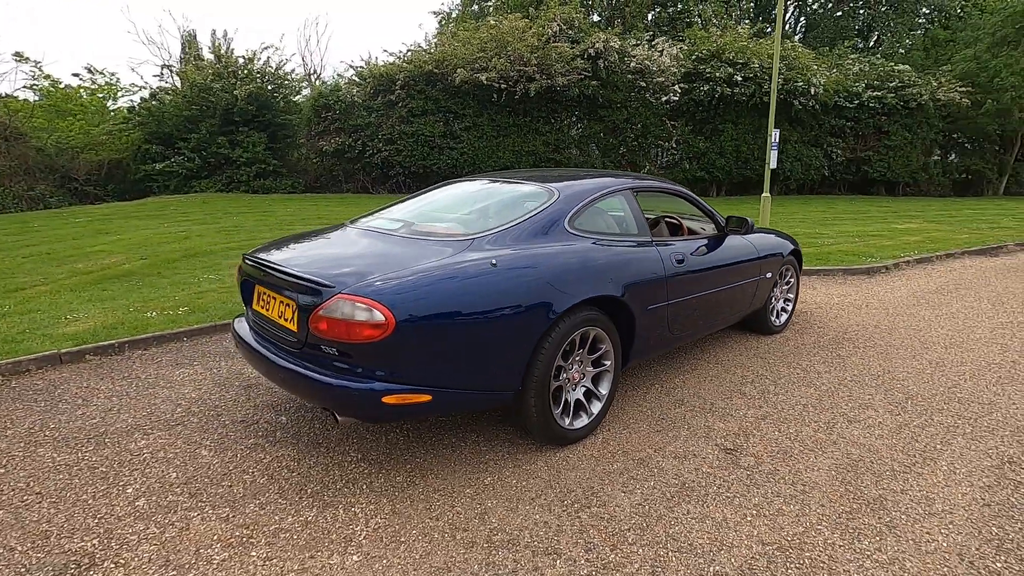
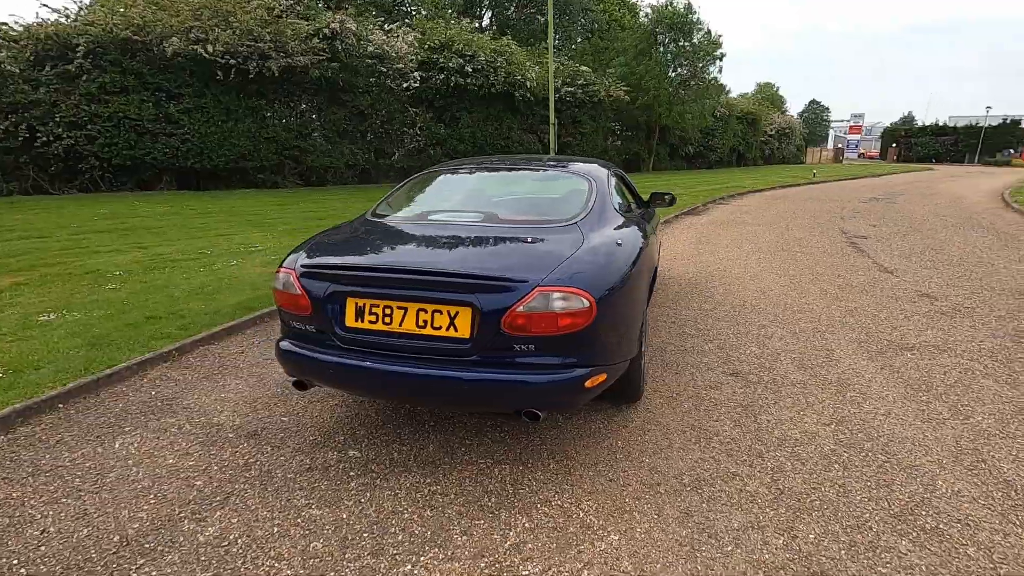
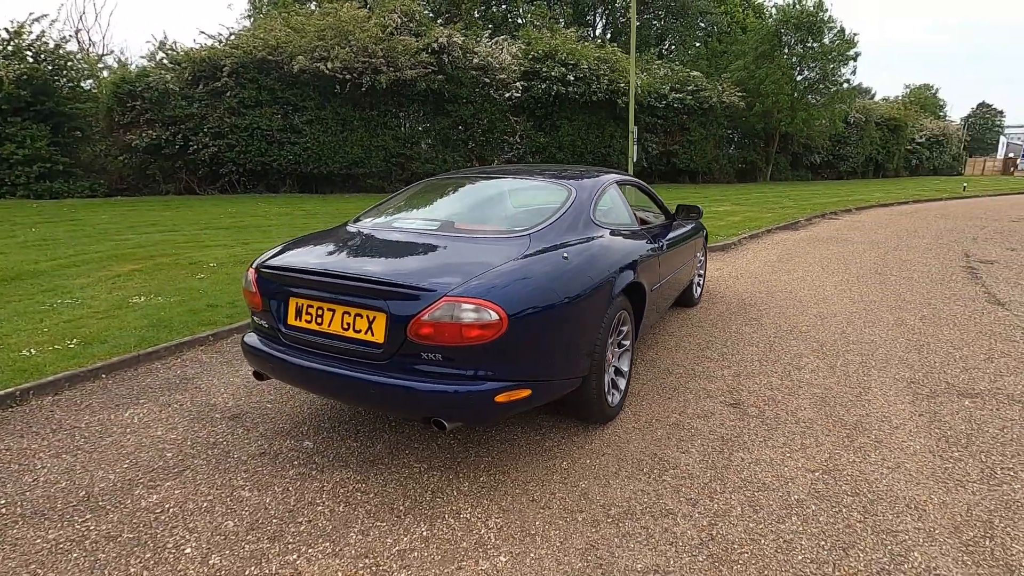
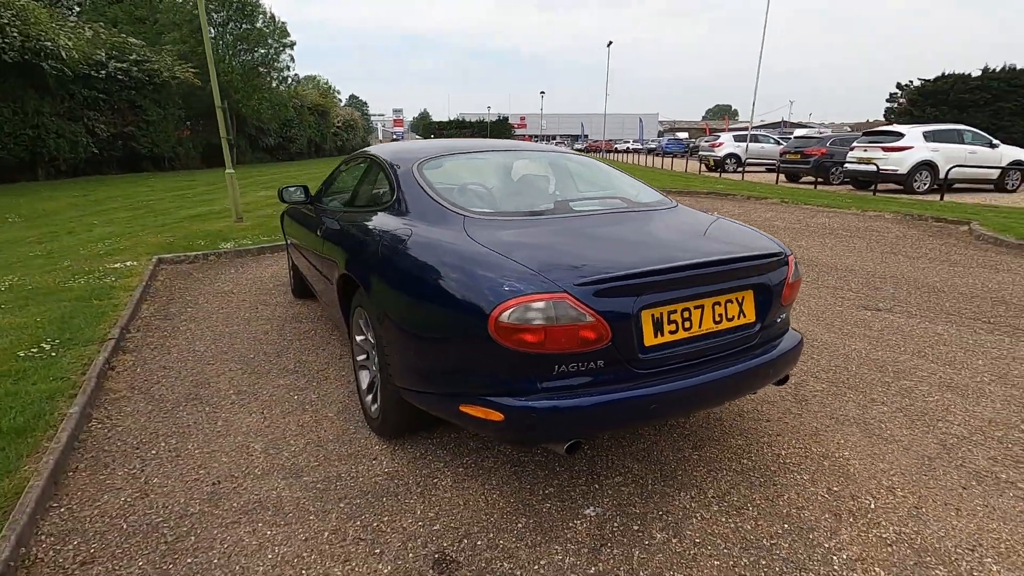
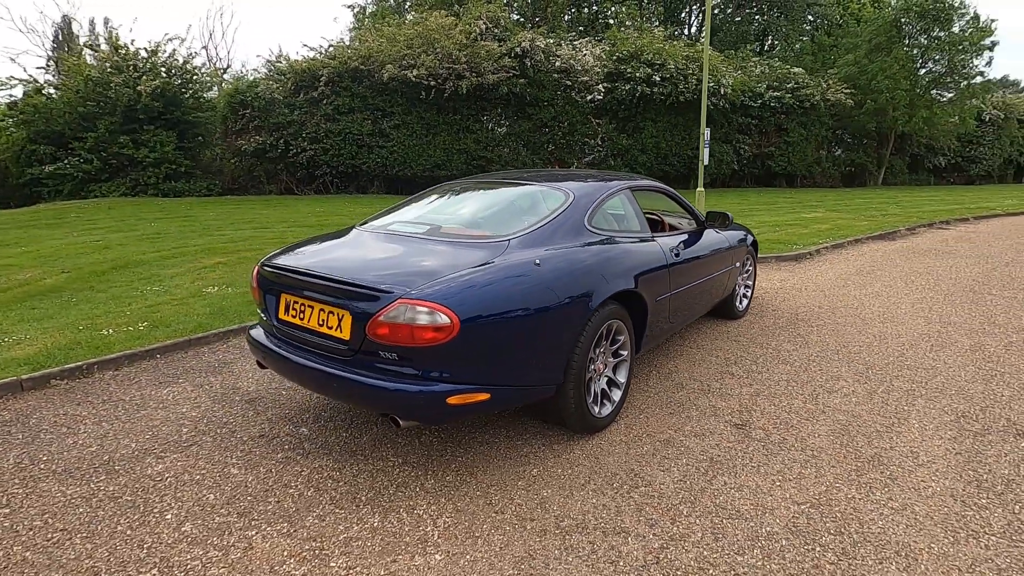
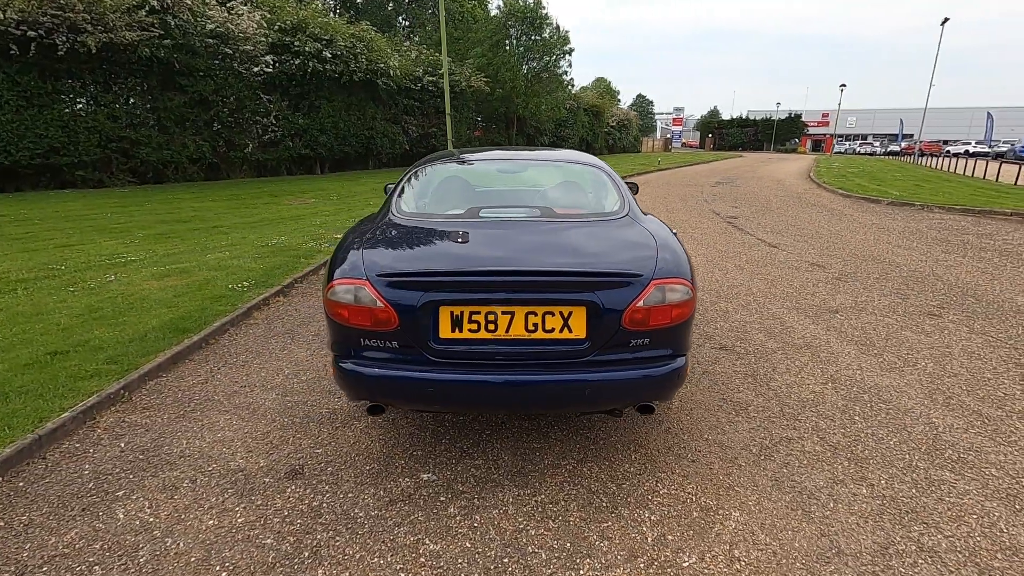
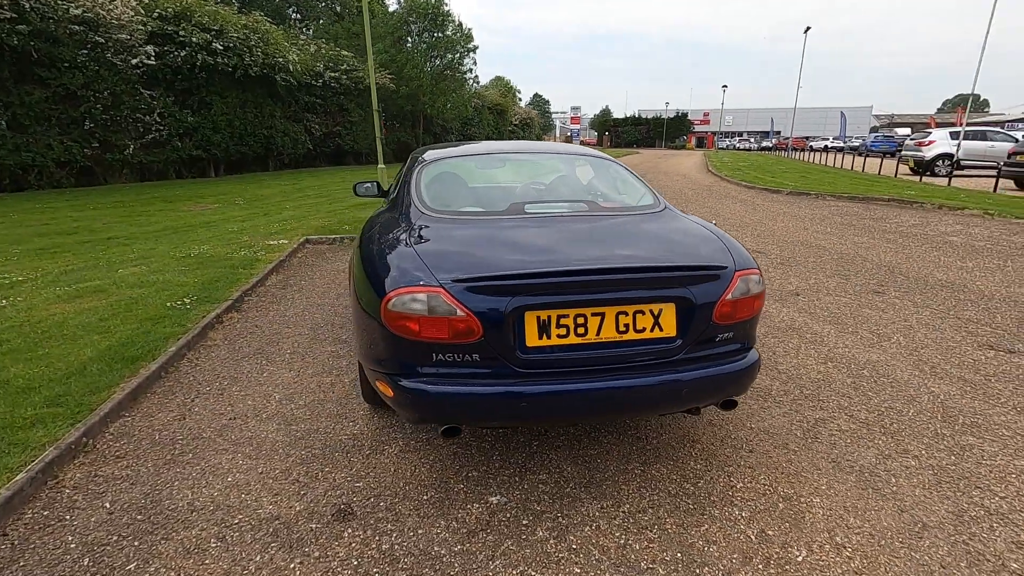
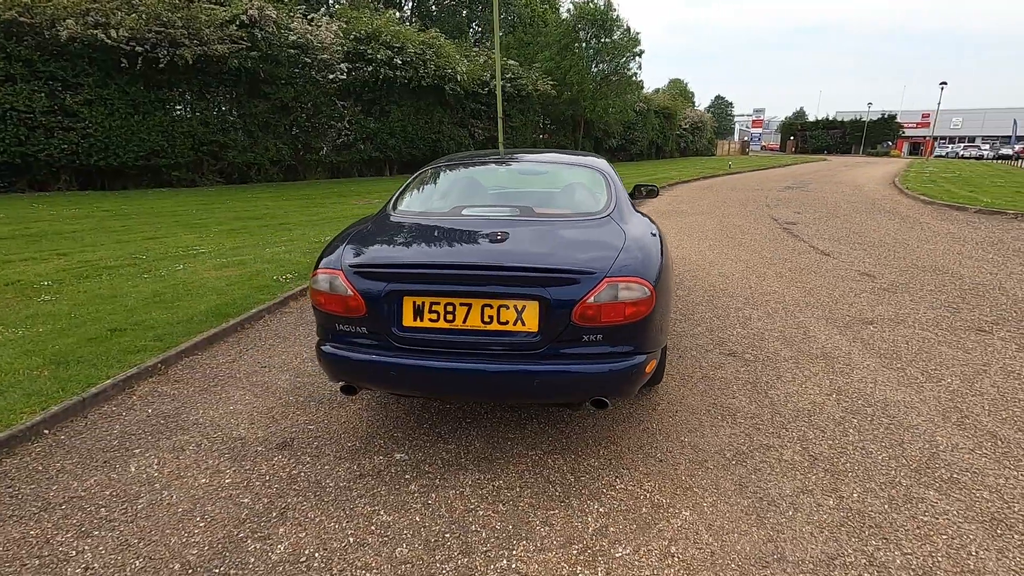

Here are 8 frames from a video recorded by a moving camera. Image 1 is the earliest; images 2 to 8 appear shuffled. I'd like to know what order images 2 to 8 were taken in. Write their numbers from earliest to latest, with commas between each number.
5, 3, 2, 8, 6, 7, 4
